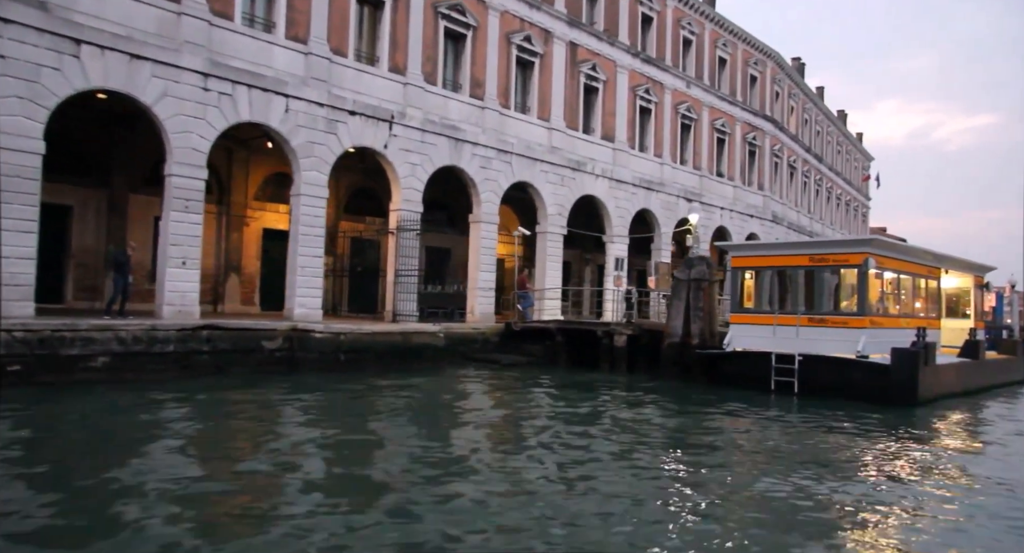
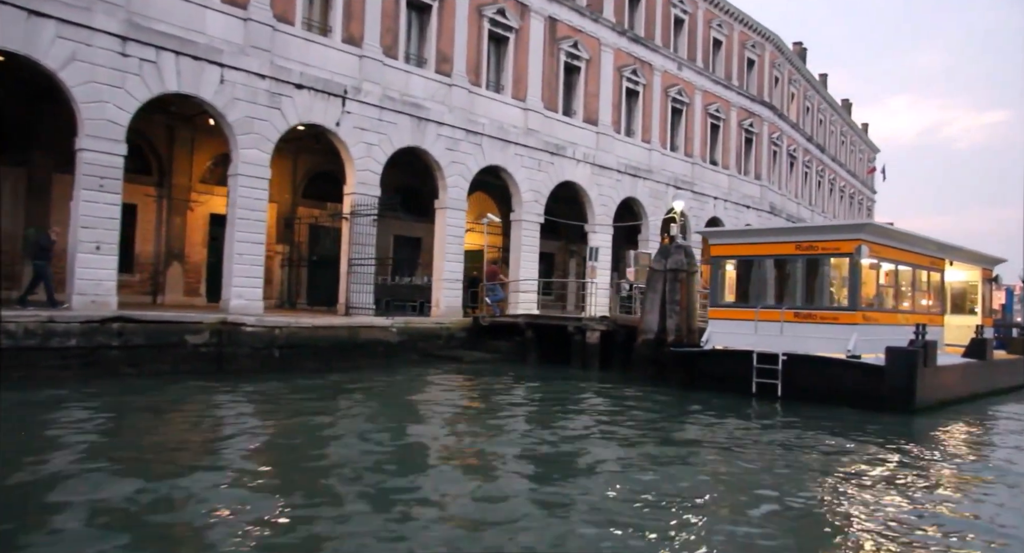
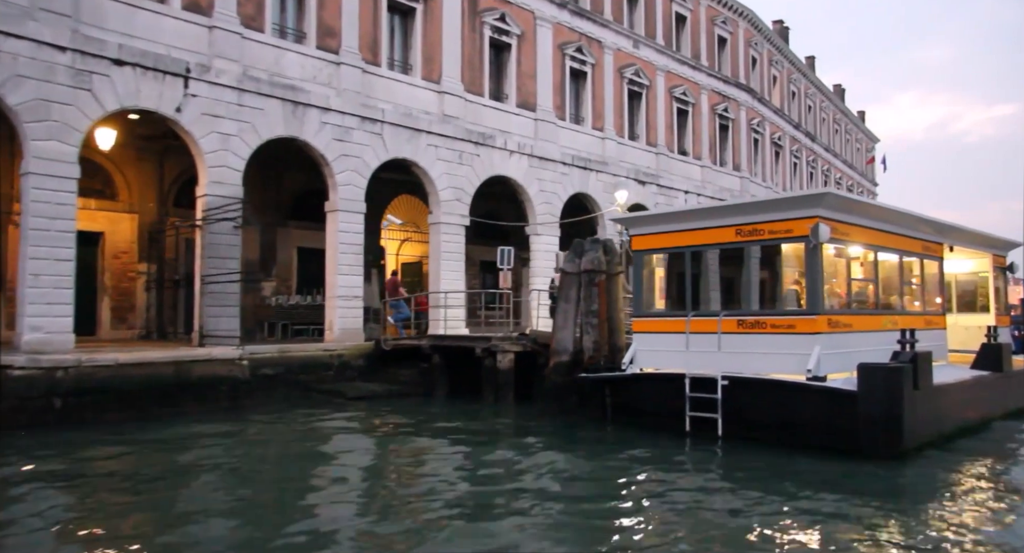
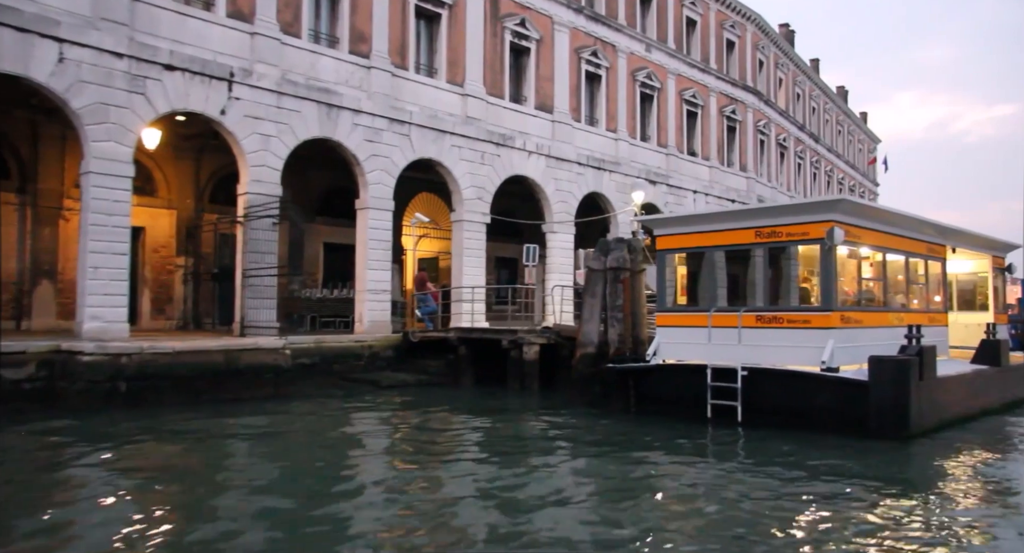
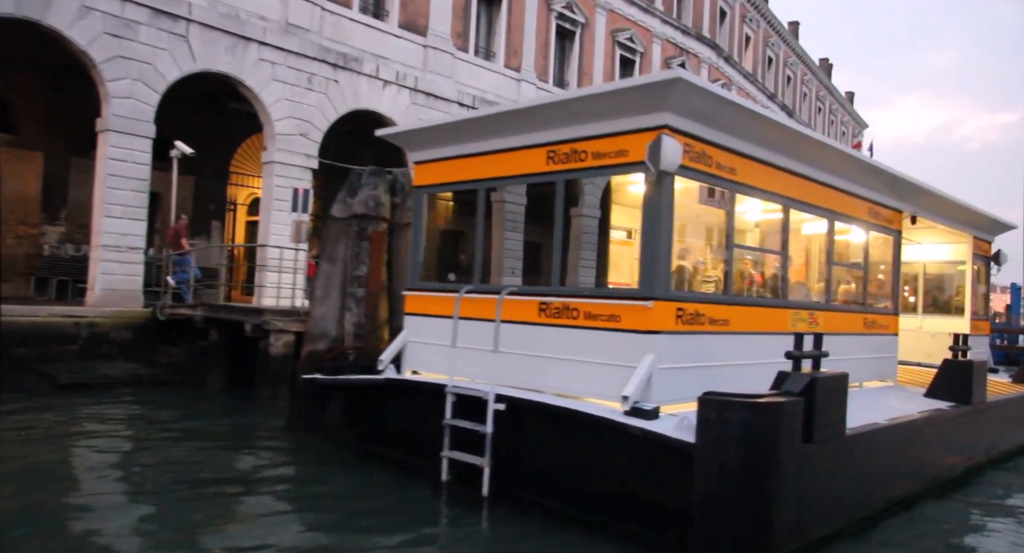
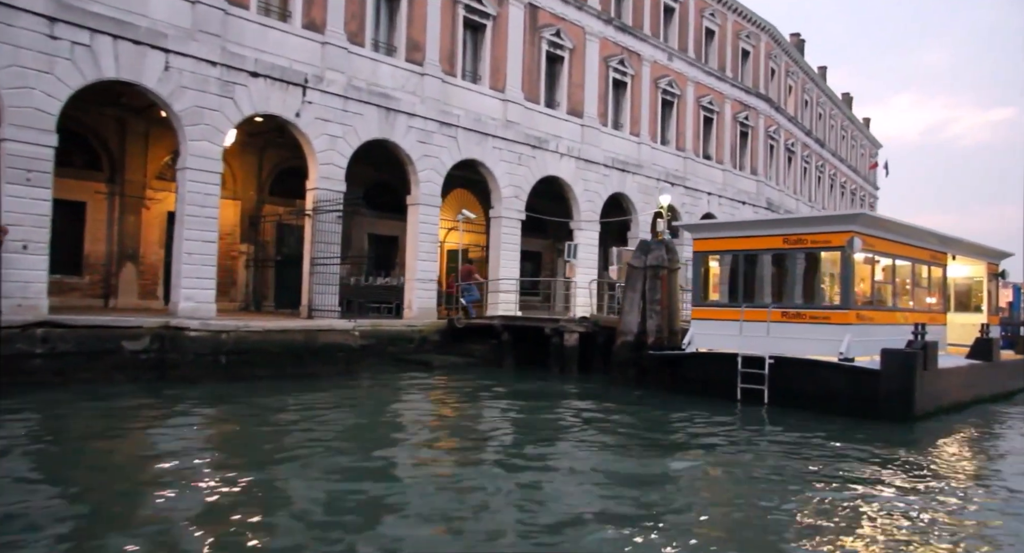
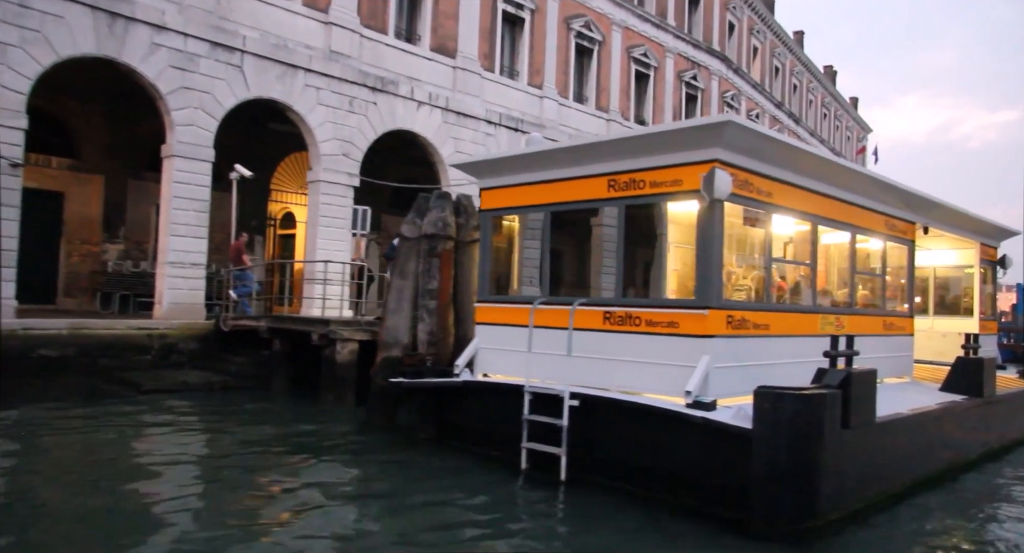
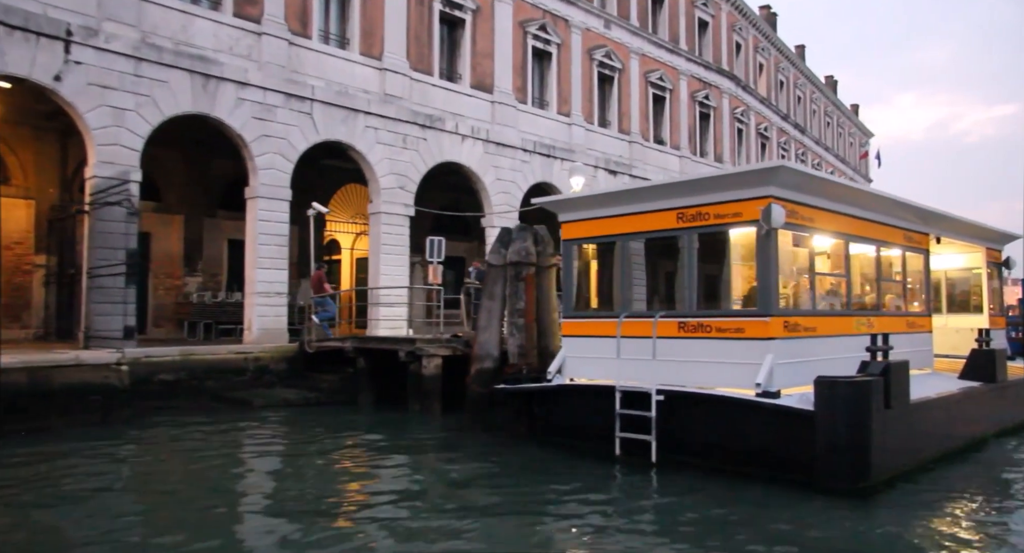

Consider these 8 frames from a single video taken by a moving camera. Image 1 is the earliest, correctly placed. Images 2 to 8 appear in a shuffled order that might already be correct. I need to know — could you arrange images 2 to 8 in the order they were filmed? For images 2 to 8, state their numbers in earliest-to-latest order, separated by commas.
2, 6, 4, 3, 8, 7, 5
